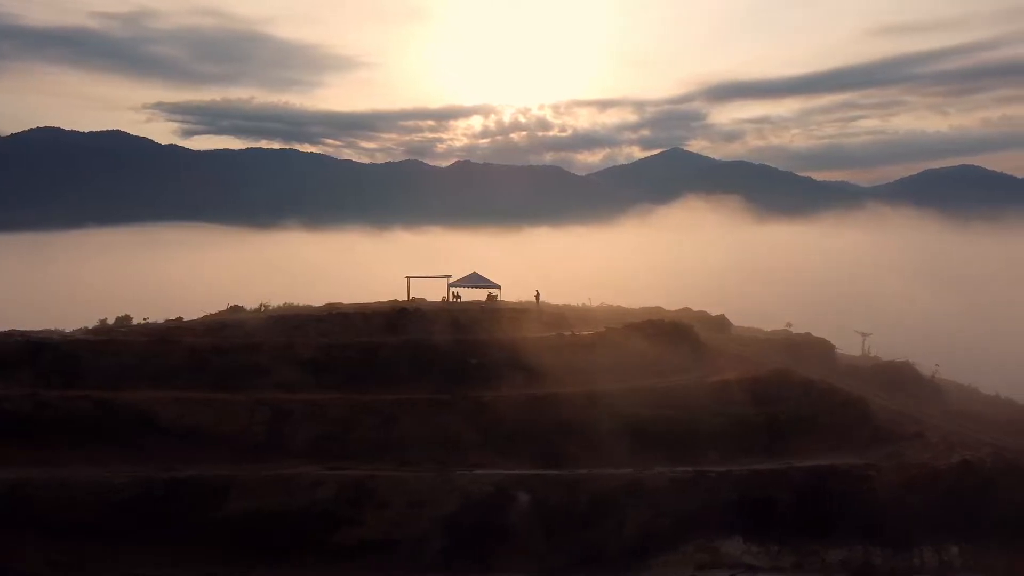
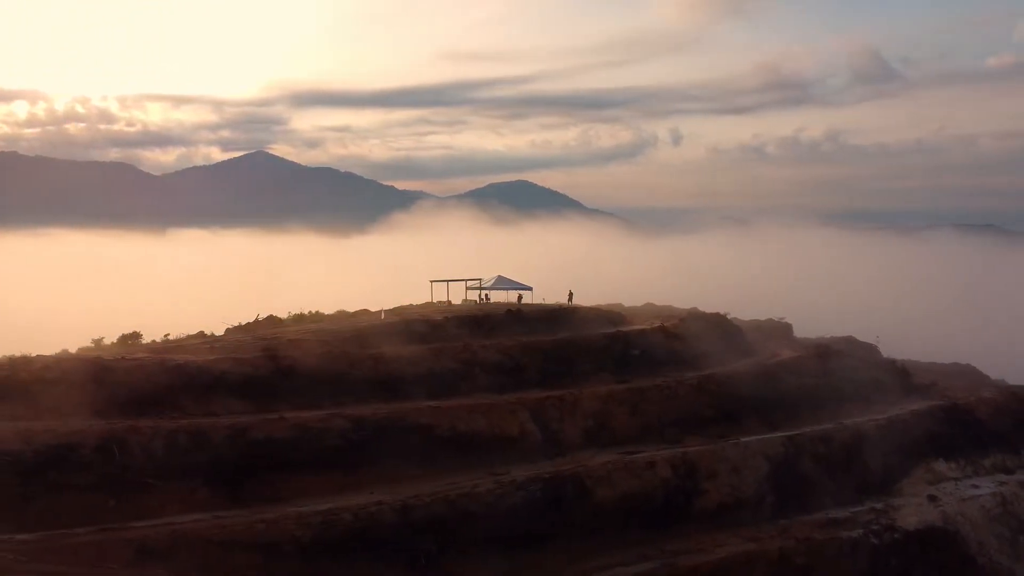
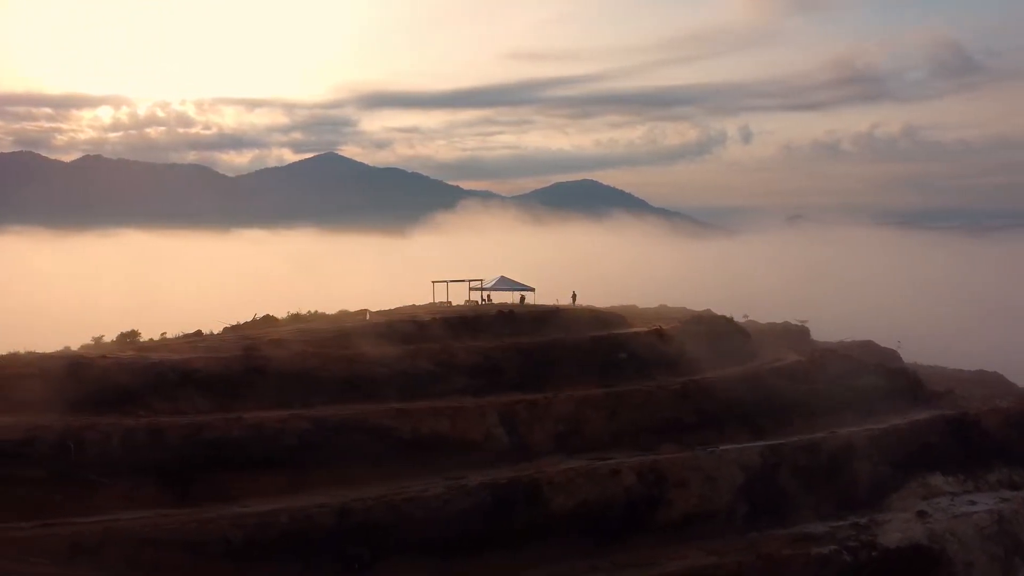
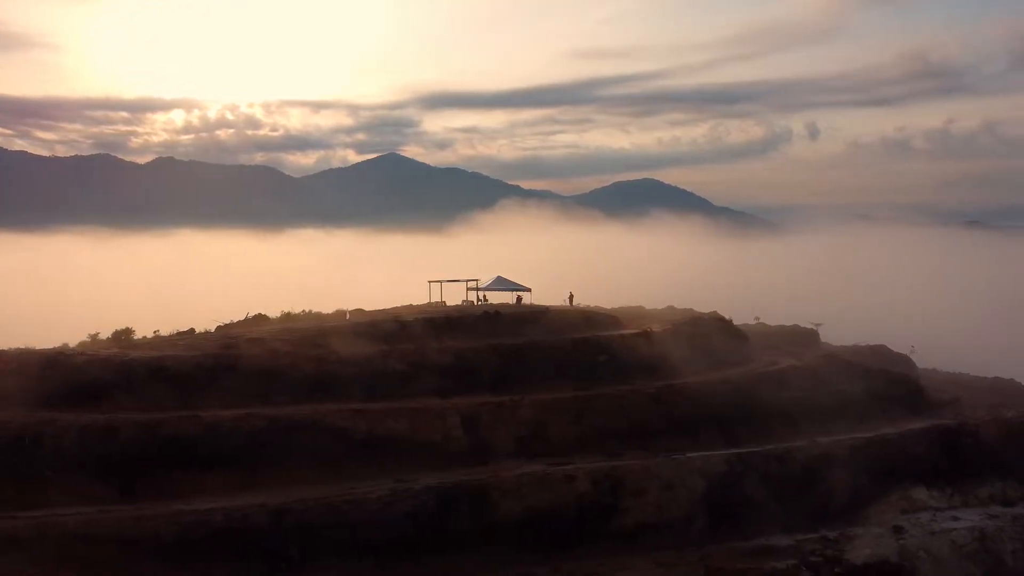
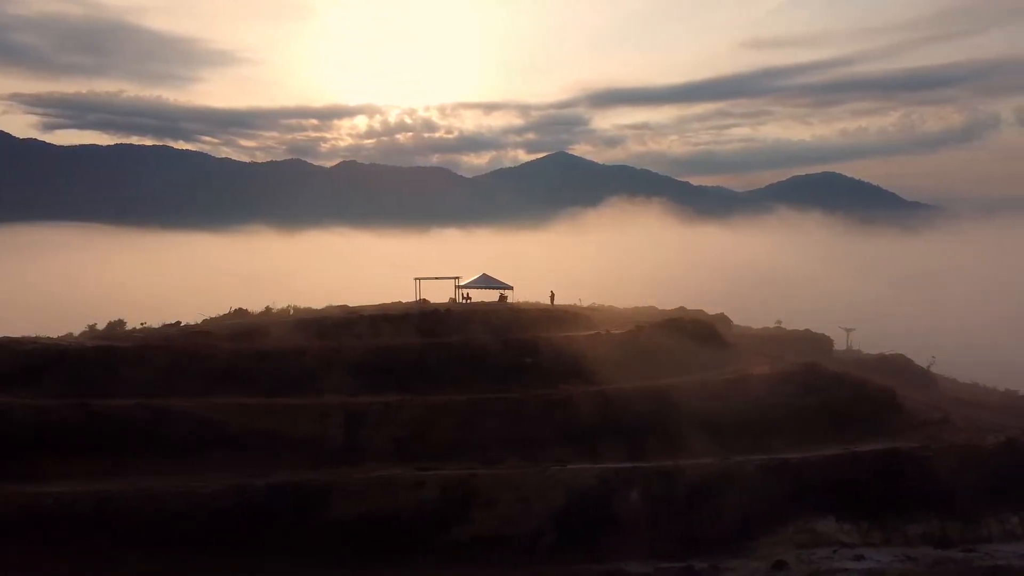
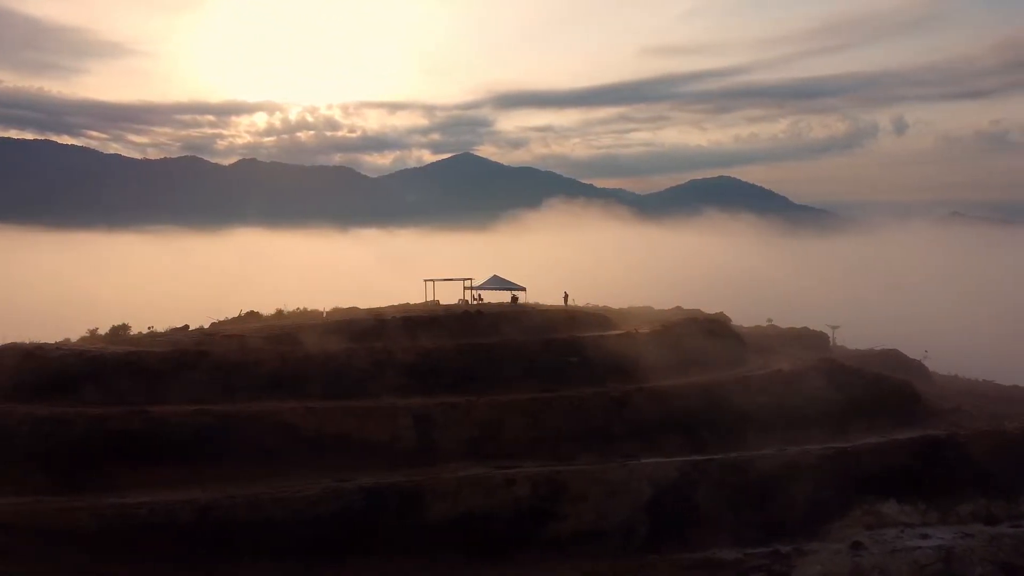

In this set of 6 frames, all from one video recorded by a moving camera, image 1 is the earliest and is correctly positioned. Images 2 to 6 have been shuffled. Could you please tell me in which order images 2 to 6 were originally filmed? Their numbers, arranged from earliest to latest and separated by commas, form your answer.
5, 6, 4, 3, 2
